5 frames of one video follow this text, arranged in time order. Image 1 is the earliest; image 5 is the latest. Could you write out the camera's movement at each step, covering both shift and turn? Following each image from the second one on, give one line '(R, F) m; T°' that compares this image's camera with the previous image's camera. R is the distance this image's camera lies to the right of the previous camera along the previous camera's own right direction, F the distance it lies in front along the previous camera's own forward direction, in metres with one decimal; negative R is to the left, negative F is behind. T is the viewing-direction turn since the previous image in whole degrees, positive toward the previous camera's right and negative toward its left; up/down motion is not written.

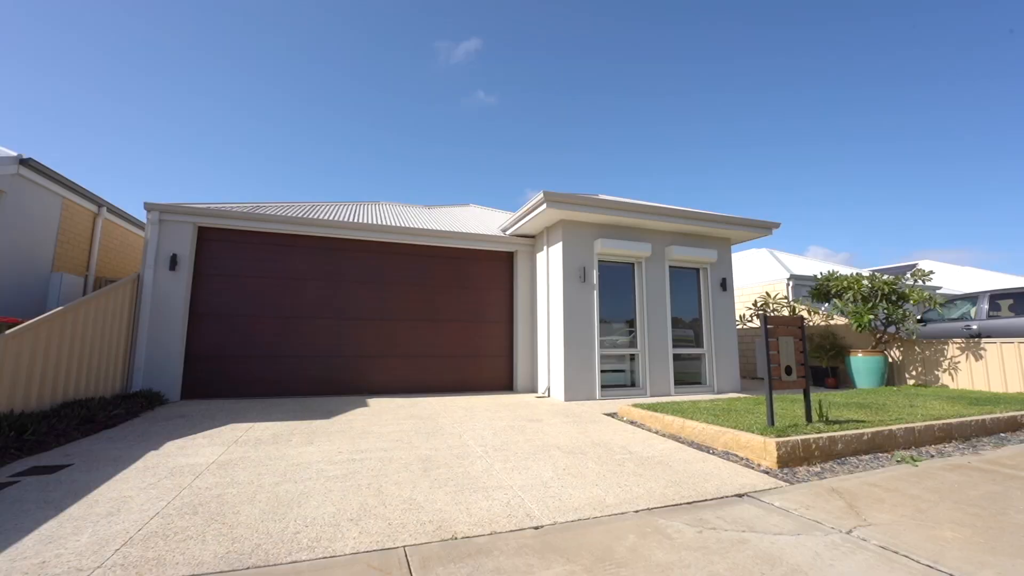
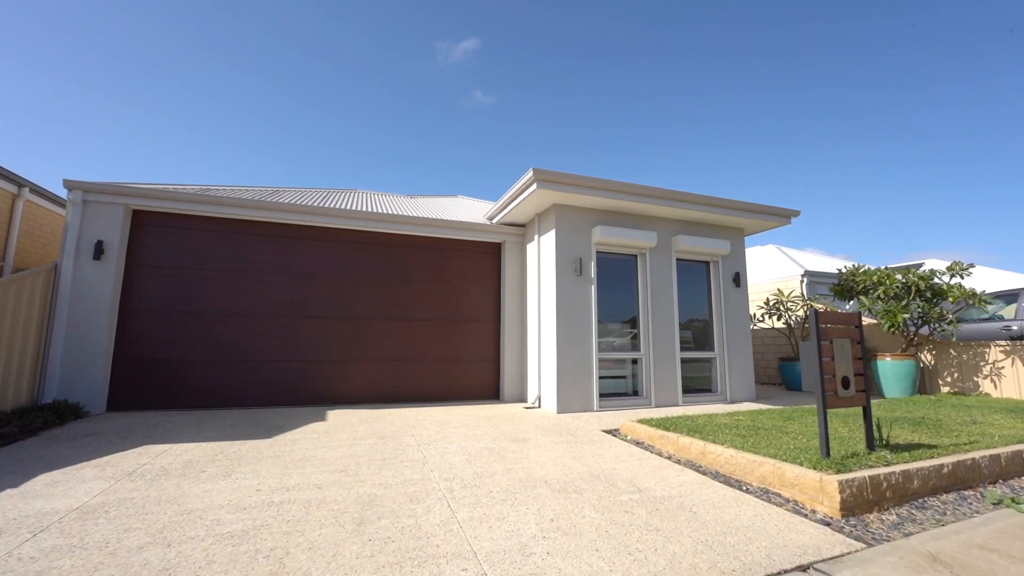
(+0.2, +1.0) m; 0°
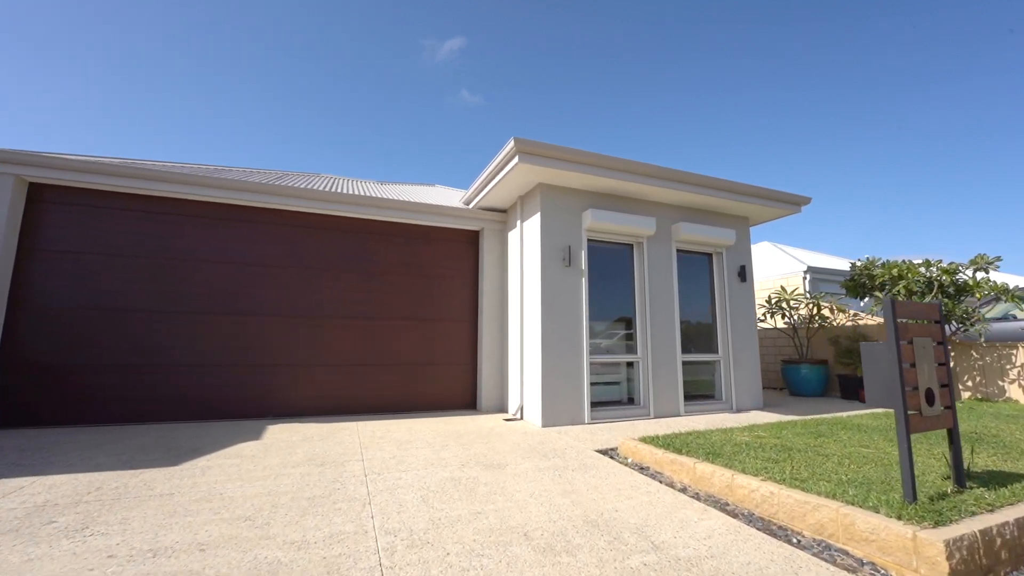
(+0.1, +0.9) m; +2°
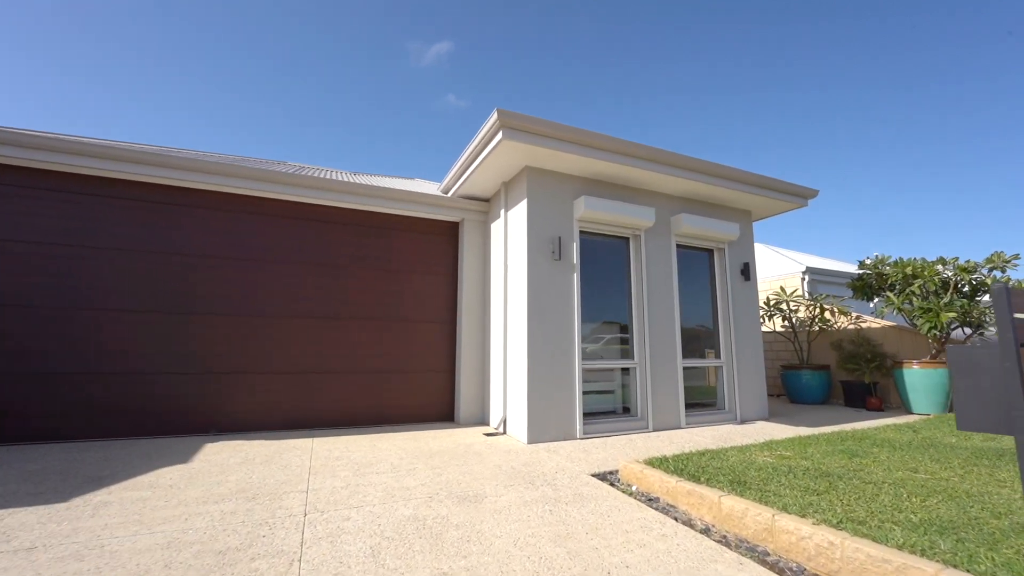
(0.0, +0.7) m; +2°
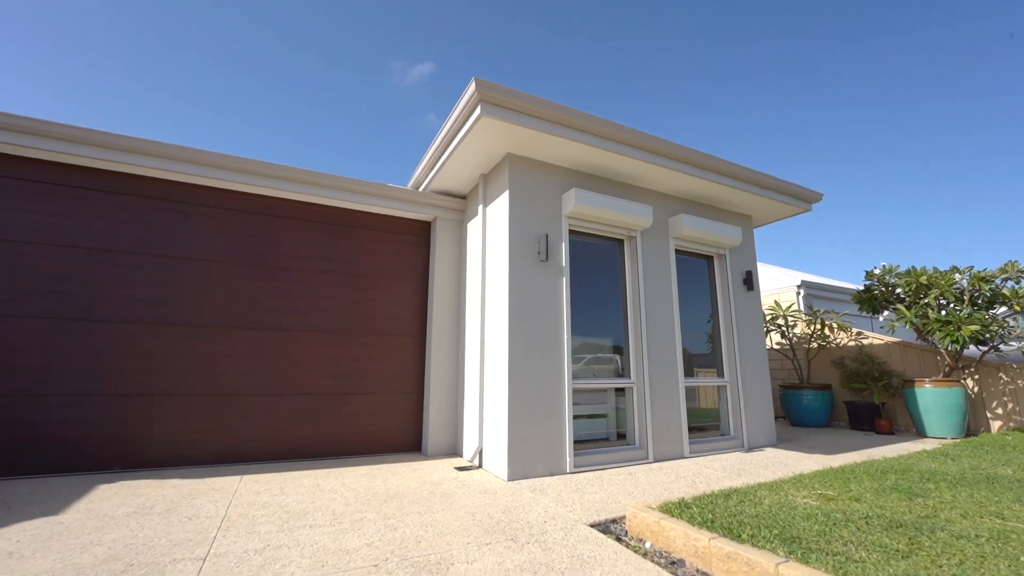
(0.0, +0.7) m; +3°
